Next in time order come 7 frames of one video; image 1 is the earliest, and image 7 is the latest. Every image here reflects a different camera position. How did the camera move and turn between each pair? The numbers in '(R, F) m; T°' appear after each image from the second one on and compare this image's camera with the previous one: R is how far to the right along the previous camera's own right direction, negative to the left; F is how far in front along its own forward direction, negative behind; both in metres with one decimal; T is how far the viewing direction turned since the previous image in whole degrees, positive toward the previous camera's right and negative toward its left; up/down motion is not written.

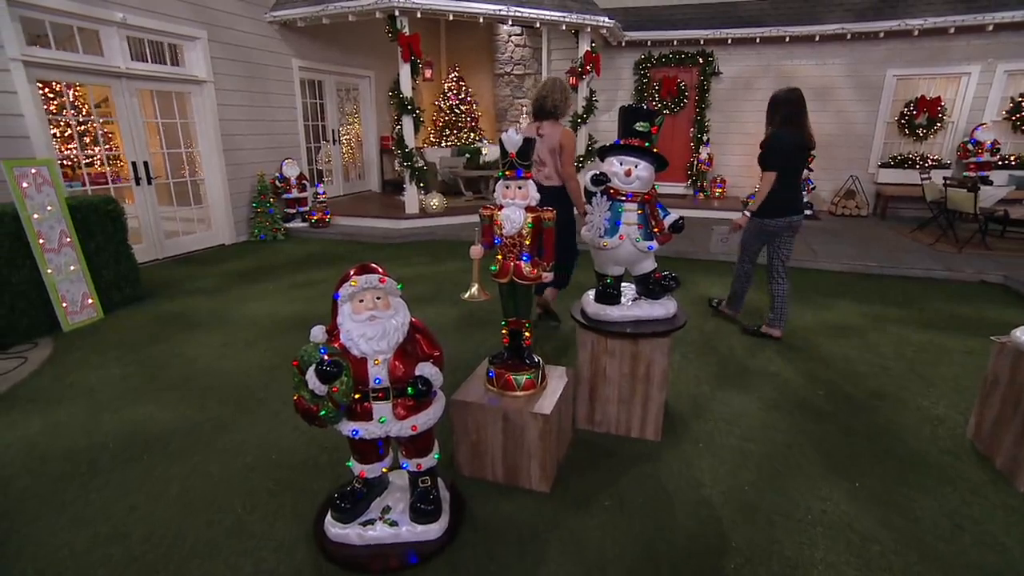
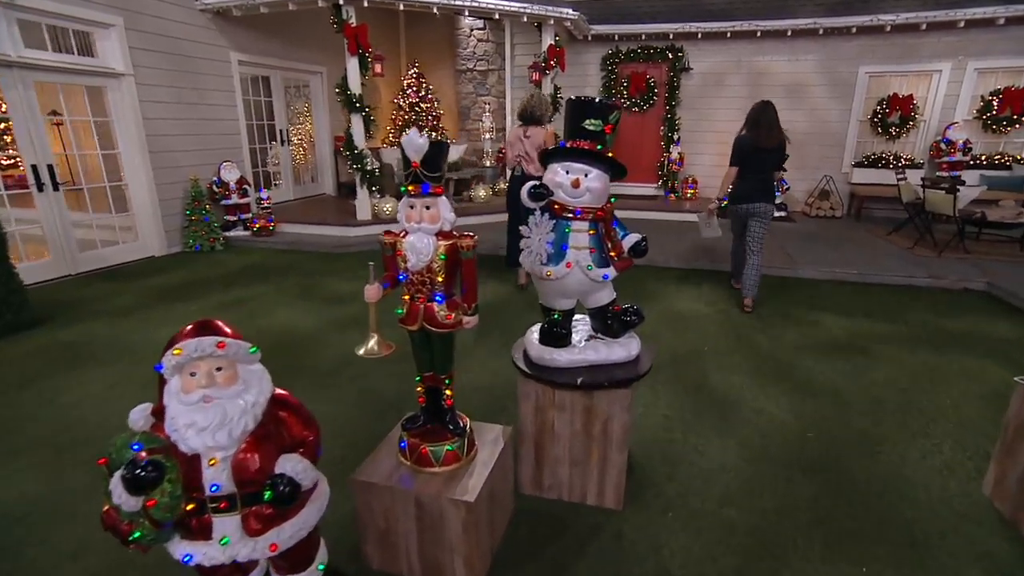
(+0.3, +0.6) m; +3°
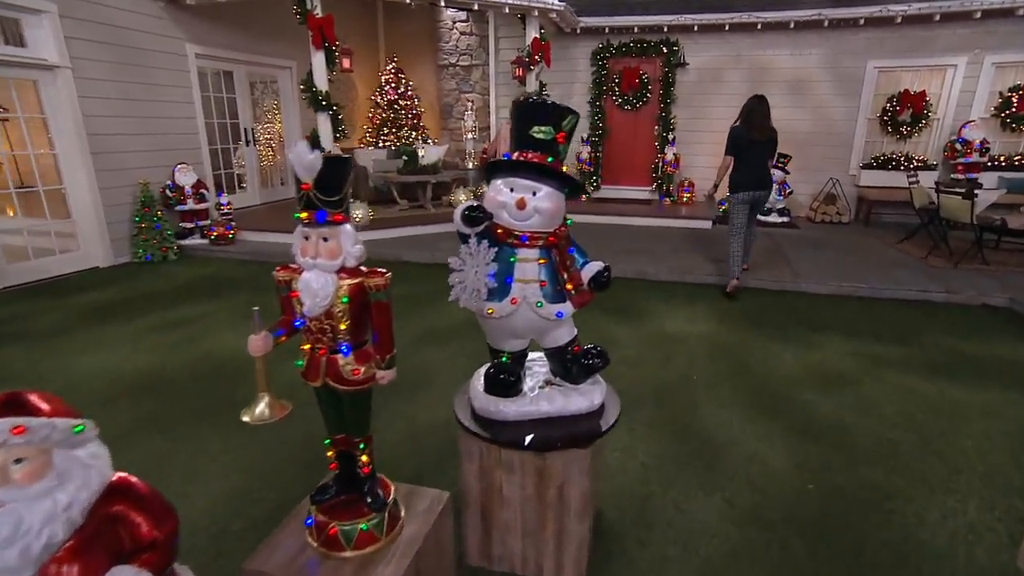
(+0.3, +0.4) m; -1°
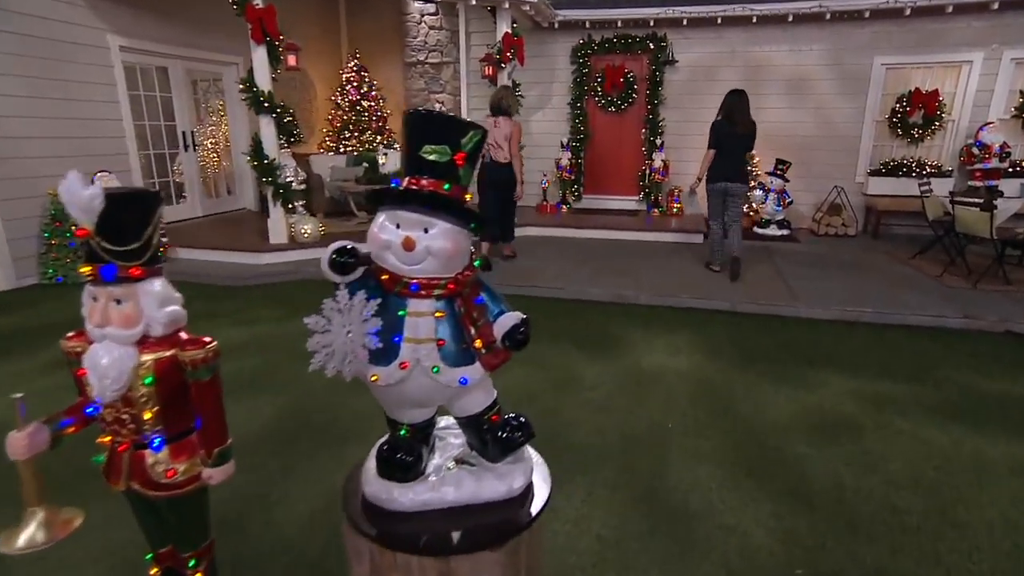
(+0.3, +0.5) m; -1°
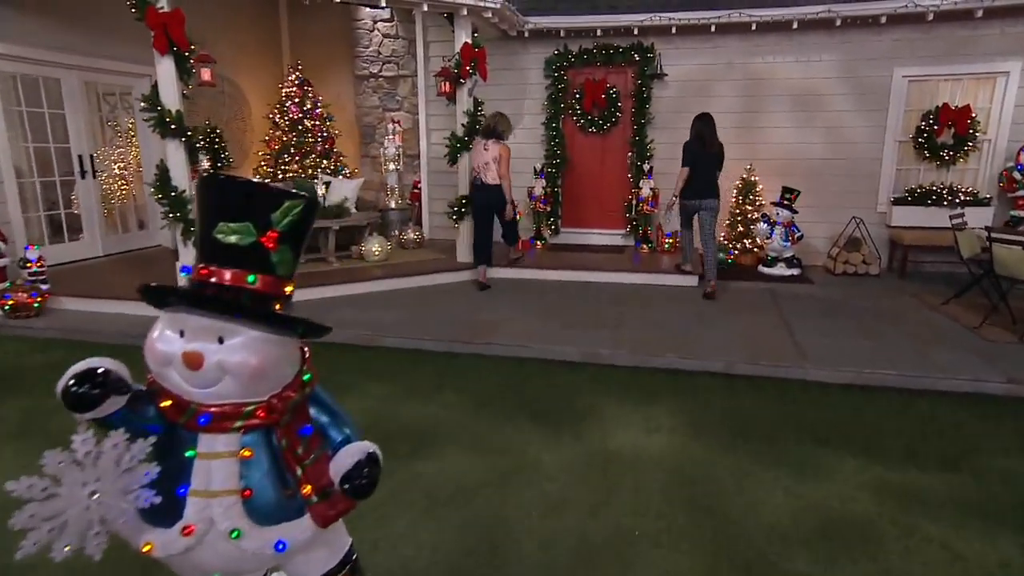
(+0.3, +0.7) m; -1°
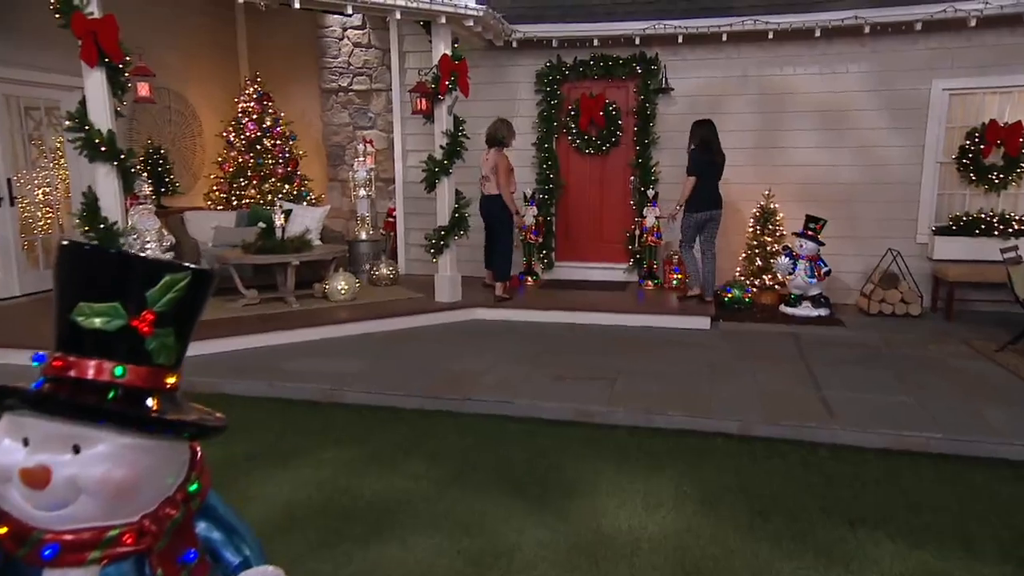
(+0.1, +0.5) m; 0°
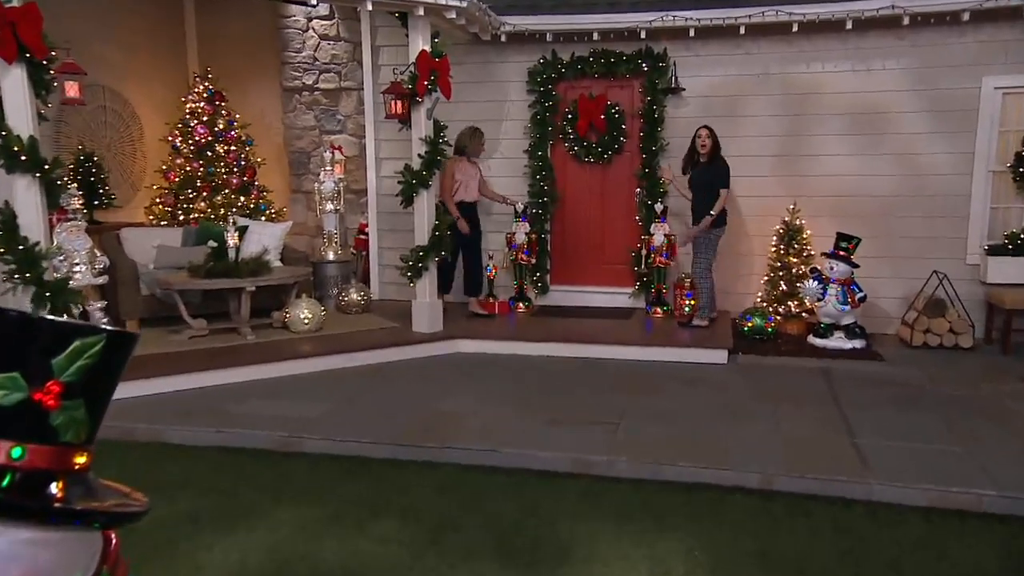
(+0.1, +0.5) m; 0°
